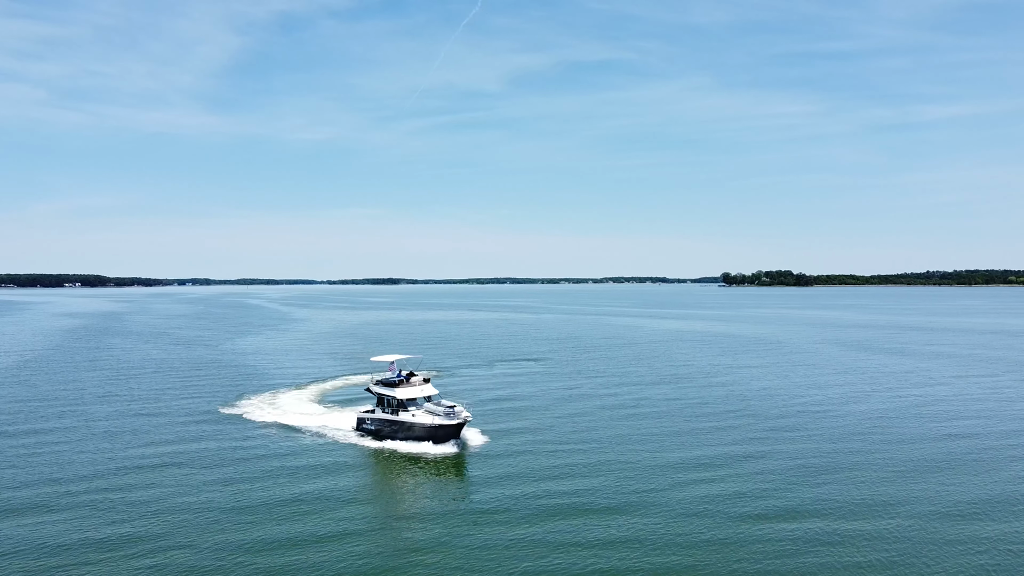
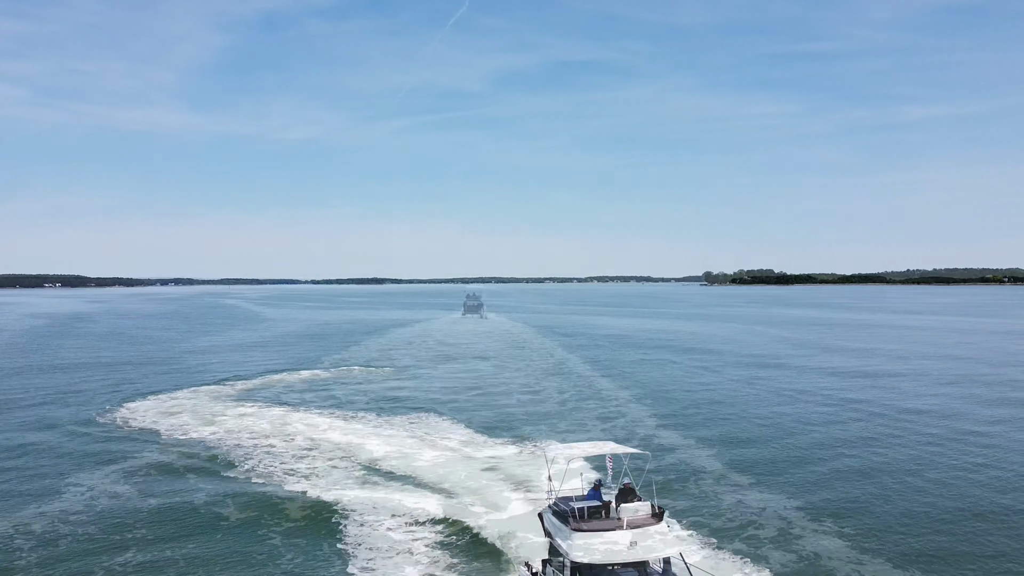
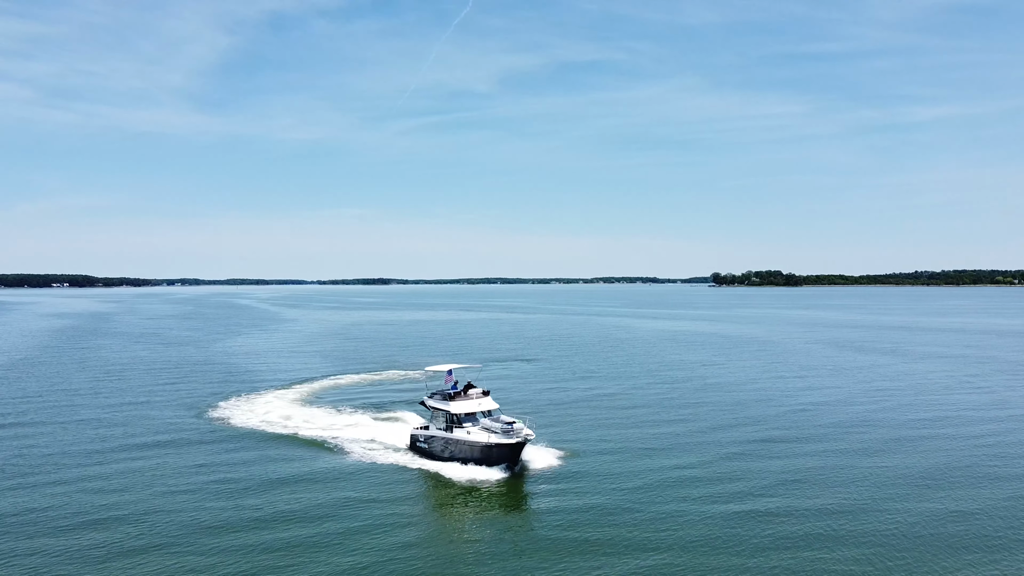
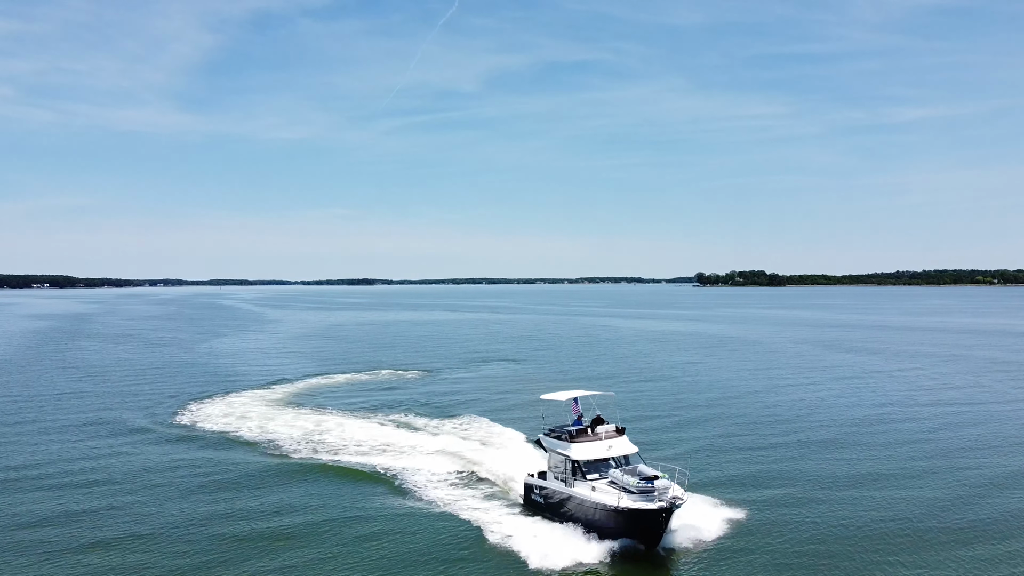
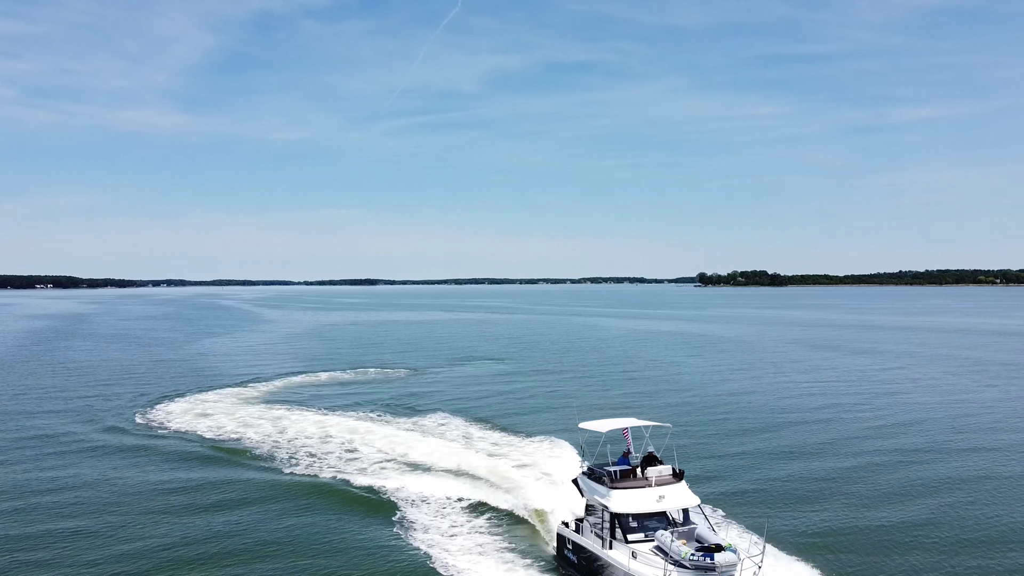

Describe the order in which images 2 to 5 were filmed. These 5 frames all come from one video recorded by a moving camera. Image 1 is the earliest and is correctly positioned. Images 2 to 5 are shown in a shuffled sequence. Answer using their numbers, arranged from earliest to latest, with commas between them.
3, 4, 5, 2
